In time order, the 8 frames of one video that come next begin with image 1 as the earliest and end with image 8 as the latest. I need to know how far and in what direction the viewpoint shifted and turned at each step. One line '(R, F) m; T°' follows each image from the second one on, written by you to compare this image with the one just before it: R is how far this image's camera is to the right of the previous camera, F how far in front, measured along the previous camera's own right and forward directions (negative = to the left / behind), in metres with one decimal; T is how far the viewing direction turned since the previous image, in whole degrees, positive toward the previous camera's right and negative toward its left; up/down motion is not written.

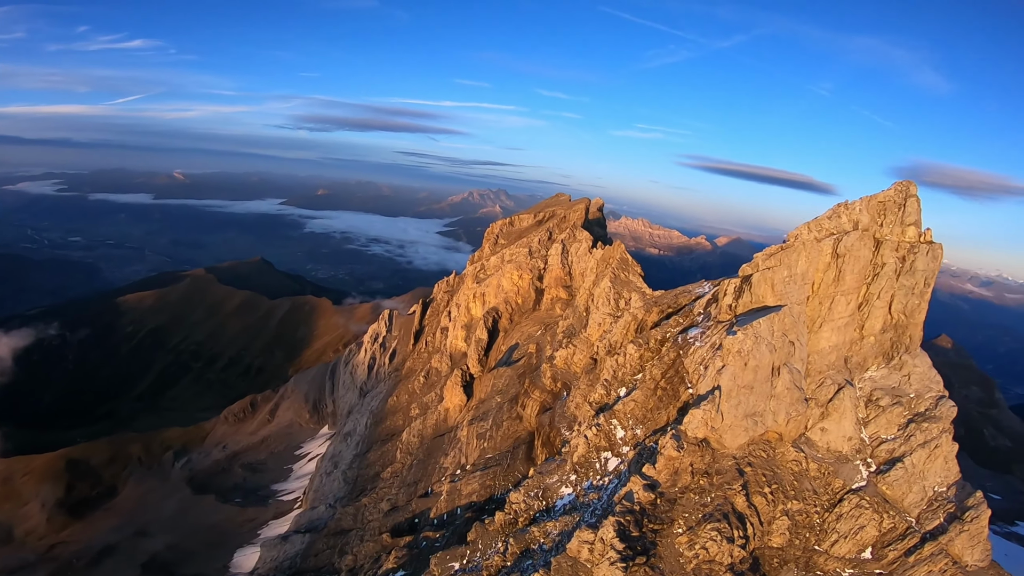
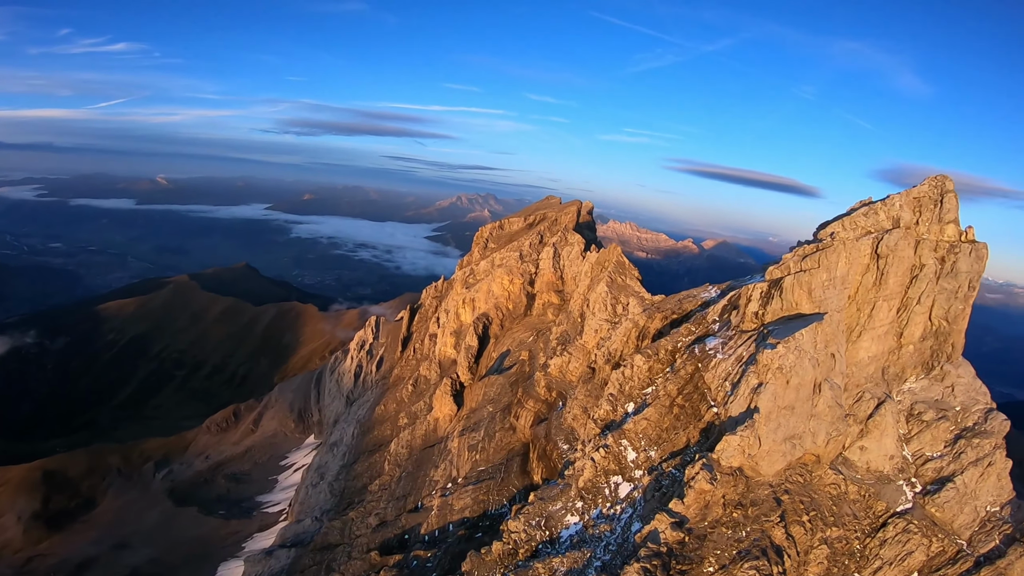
(-0.3, +1.7) m; +1°
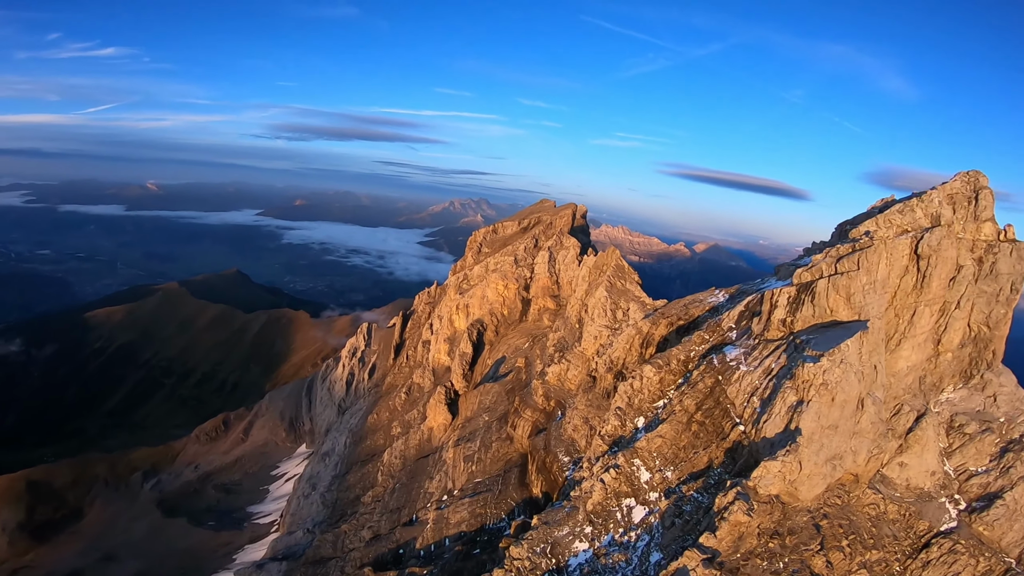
(-0.2, +1.3) m; +1°
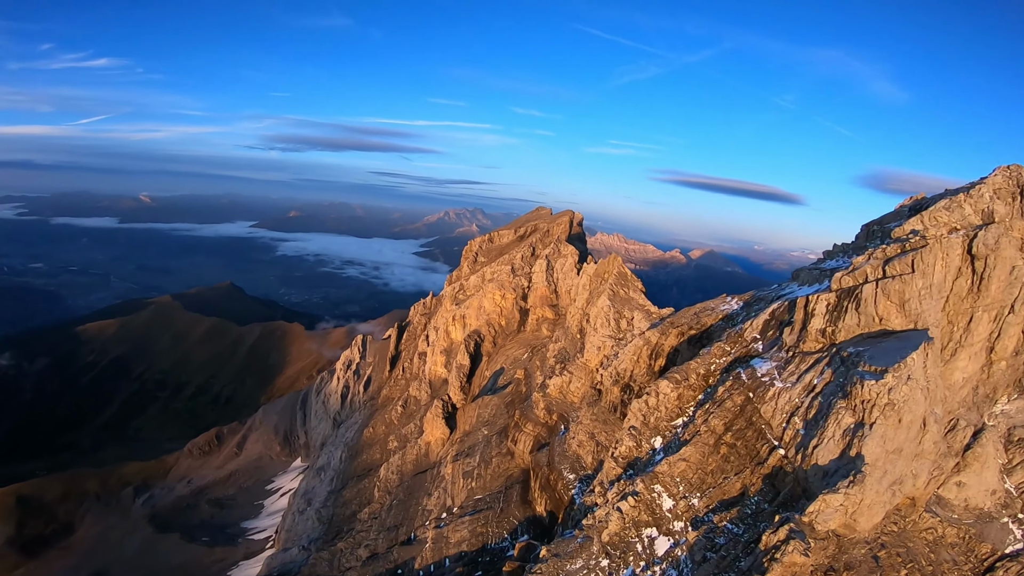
(-0.2, +1.3) m; 0°
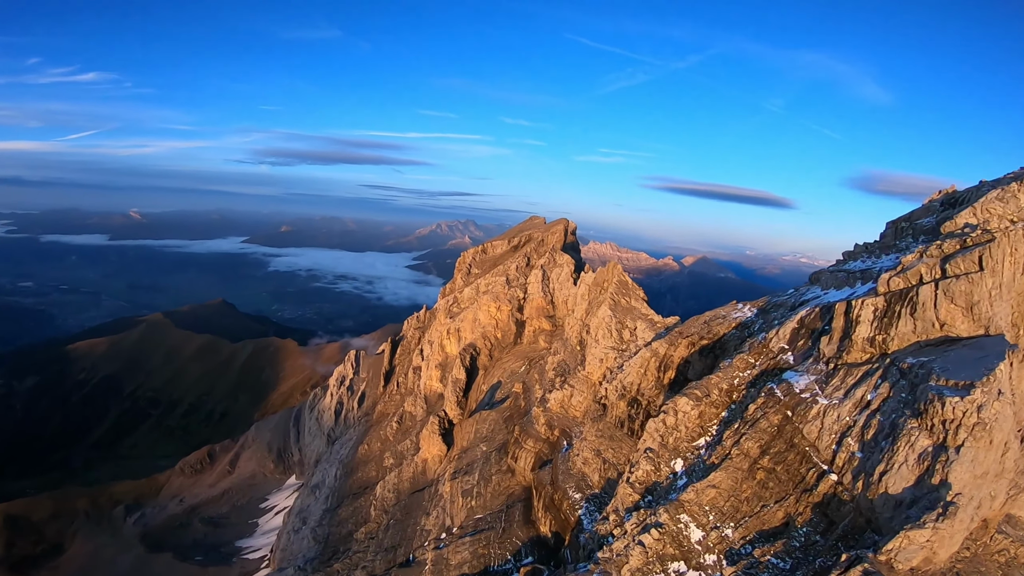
(-0.2, +1.3) m; +1°
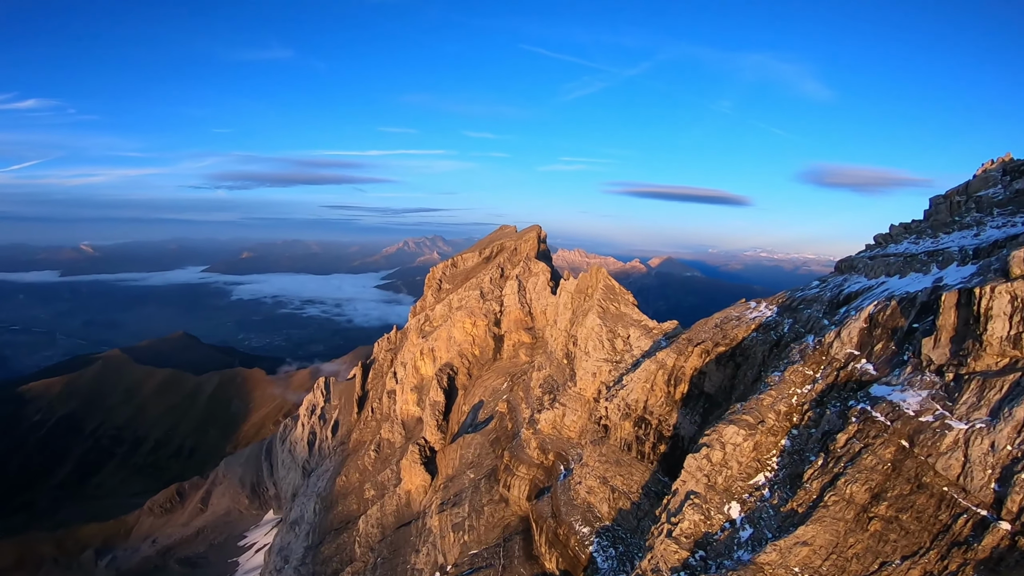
(-0.5, +2.9) m; +3°
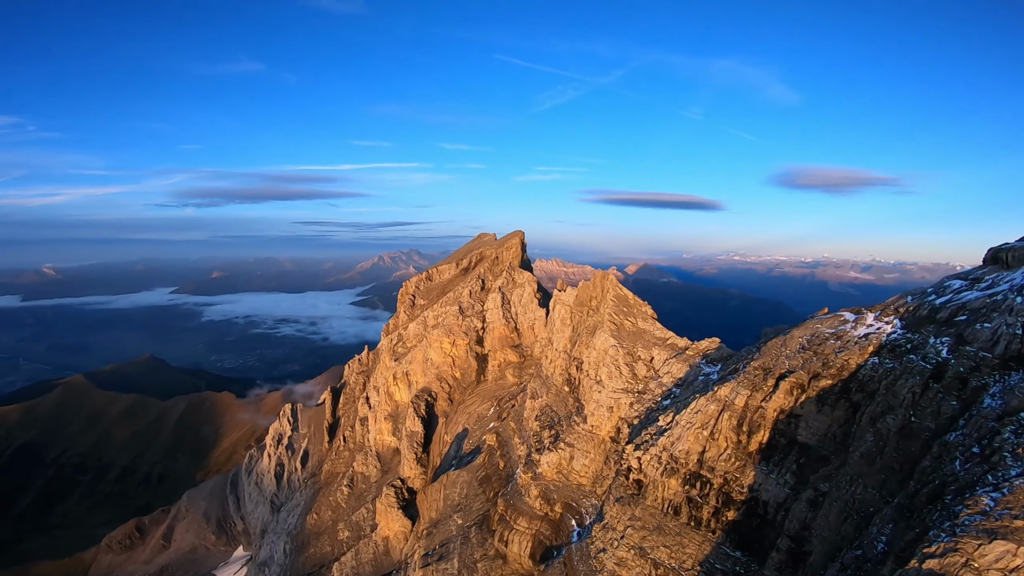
(-0.6, +6.1) m; +2°
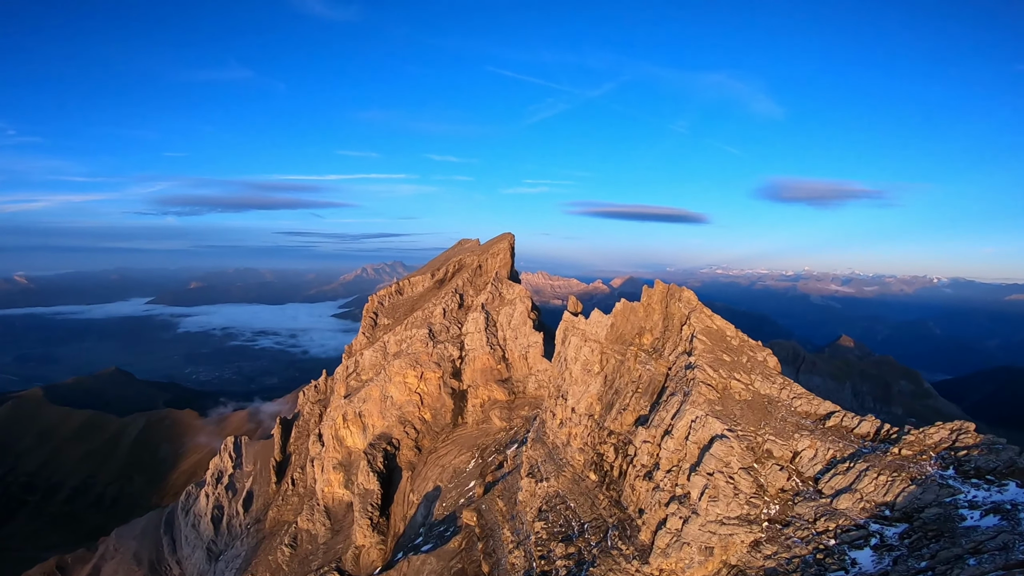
(-0.2, +12.1) m; +2°
